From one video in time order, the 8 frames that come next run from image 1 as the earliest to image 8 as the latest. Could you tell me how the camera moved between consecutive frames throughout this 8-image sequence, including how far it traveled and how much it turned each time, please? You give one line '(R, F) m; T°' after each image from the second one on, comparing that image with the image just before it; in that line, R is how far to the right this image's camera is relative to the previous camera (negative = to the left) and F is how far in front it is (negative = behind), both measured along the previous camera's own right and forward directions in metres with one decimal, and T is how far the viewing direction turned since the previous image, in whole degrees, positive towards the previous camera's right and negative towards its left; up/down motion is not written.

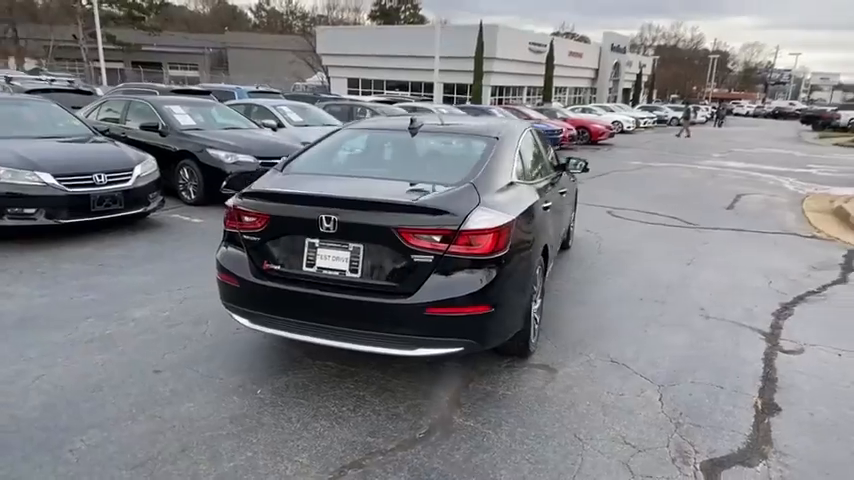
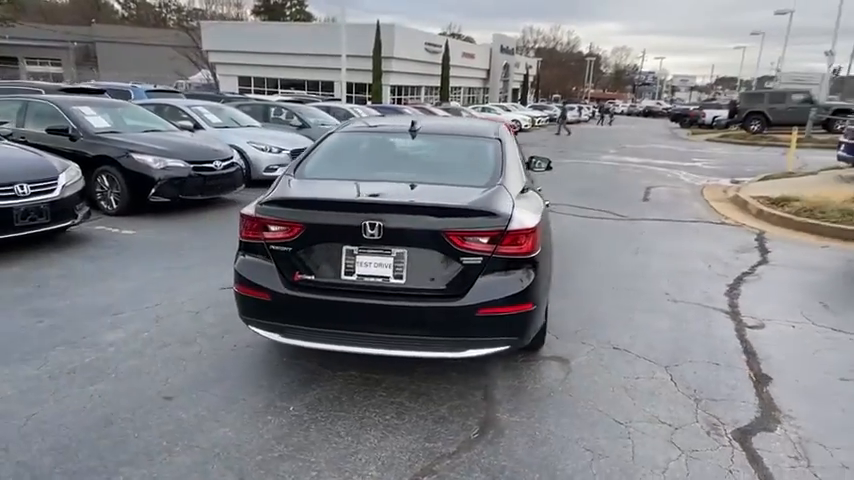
(-0.7, +0.1) m; +10°
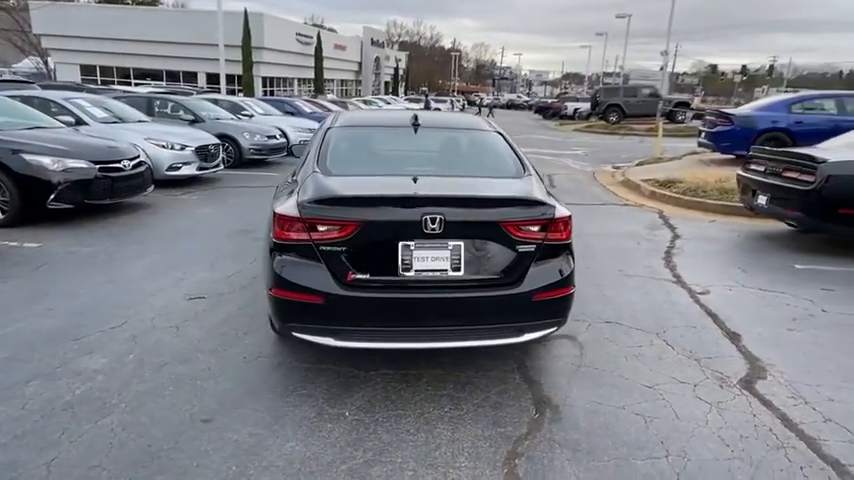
(-0.9, +0.1) m; +13°
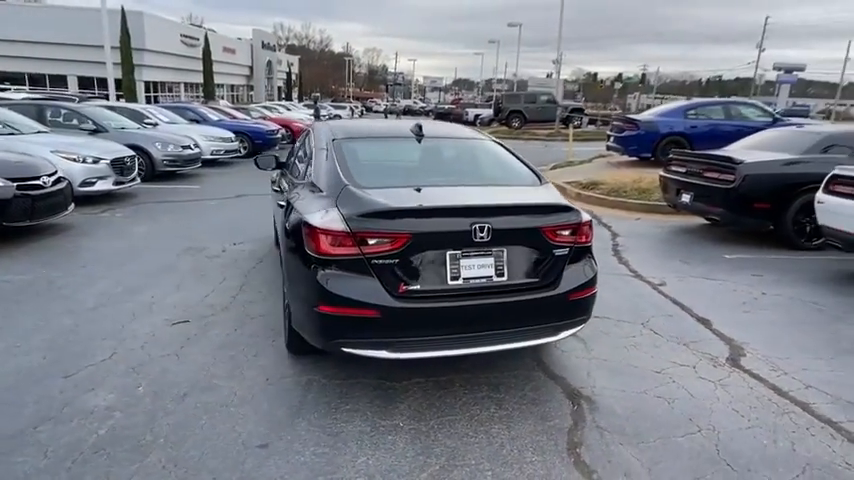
(-0.8, 0.0) m; +10°
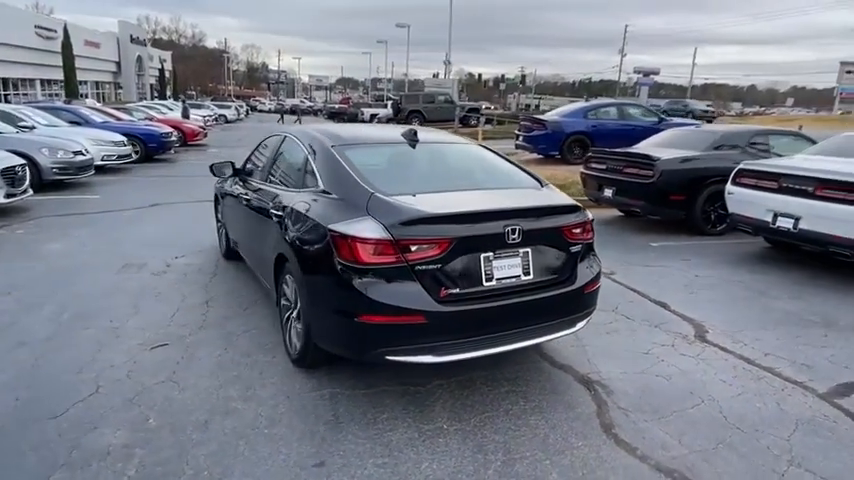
(-0.8, 0.0) m; +11°
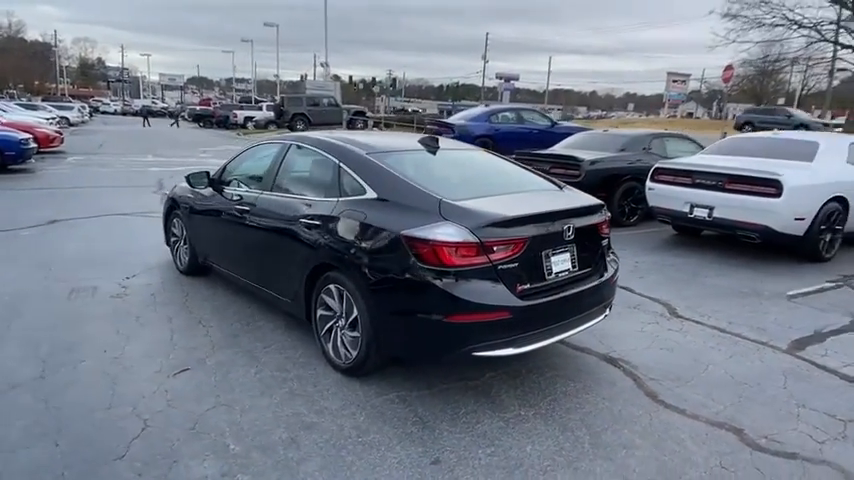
(-1.1, 0.0) m; +13°
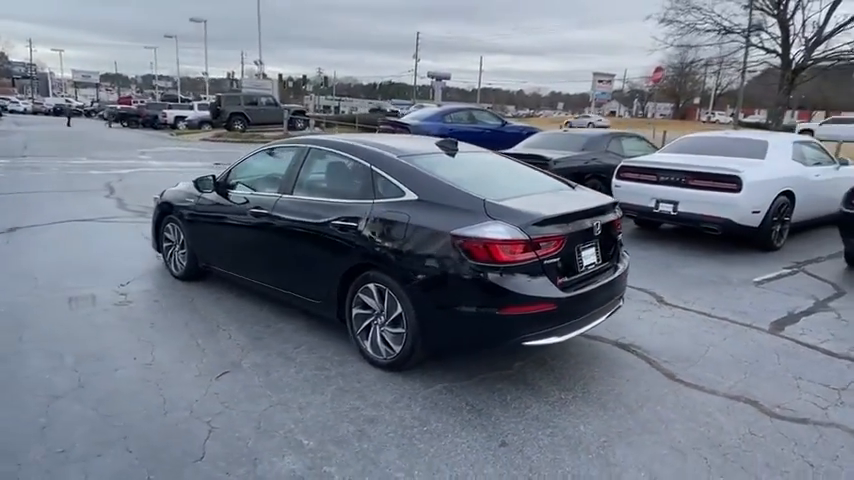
(-0.7, -0.1) m; +7°
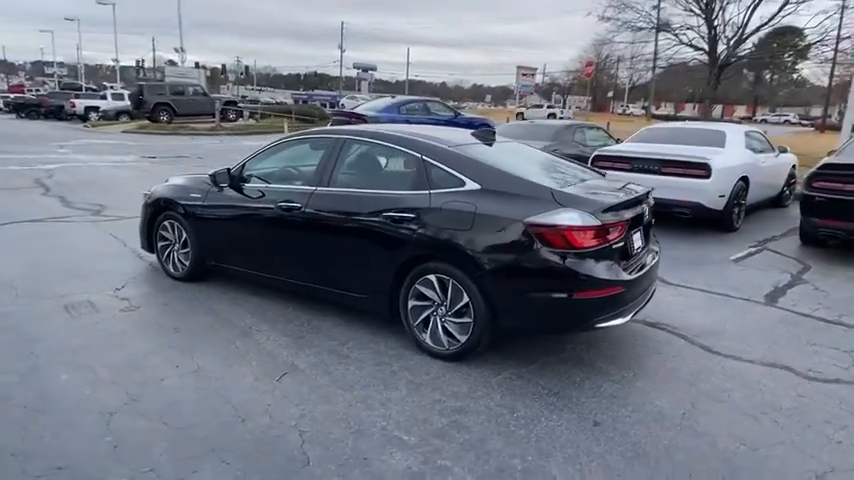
(-0.9, +0.1) m; +8°
